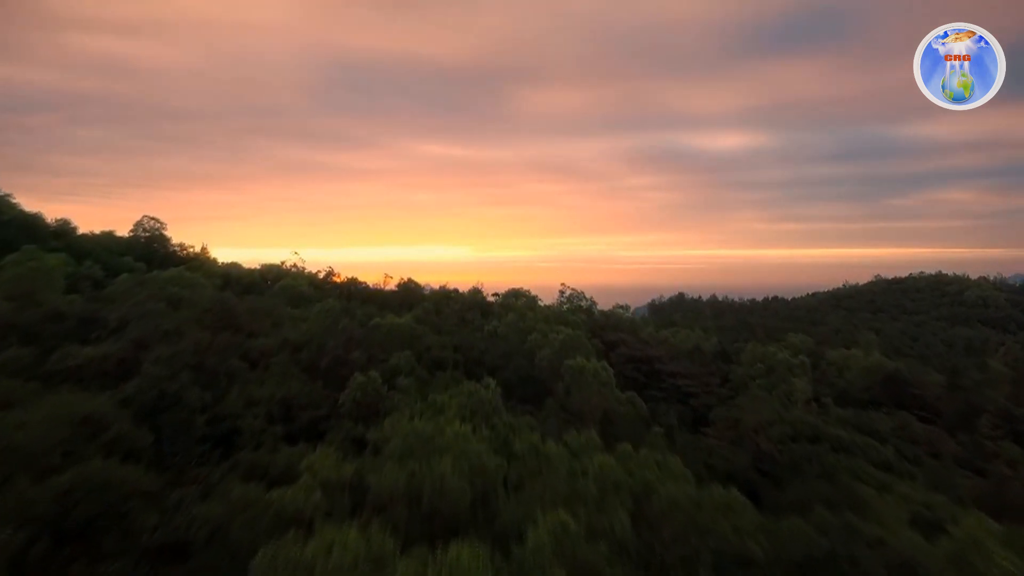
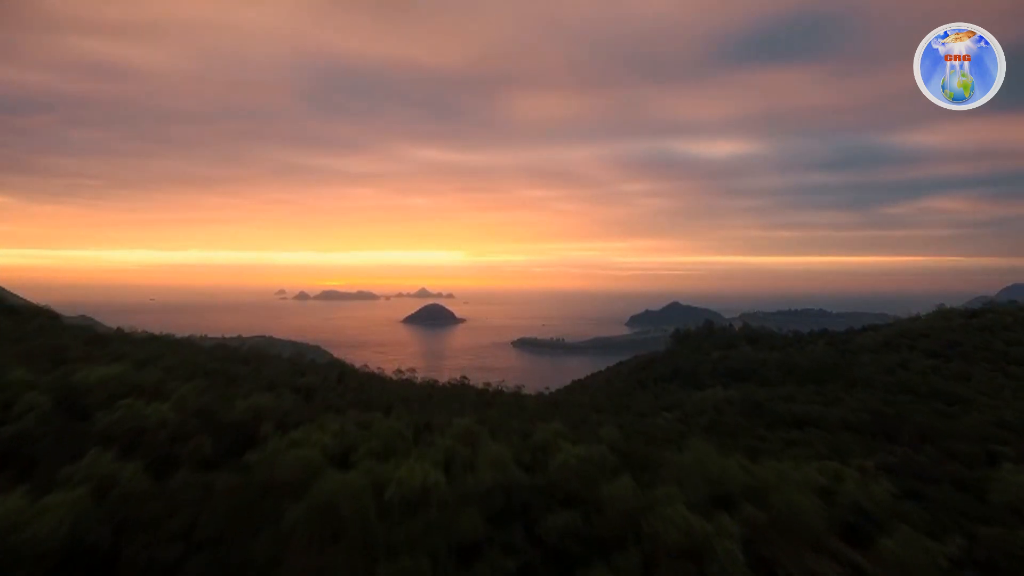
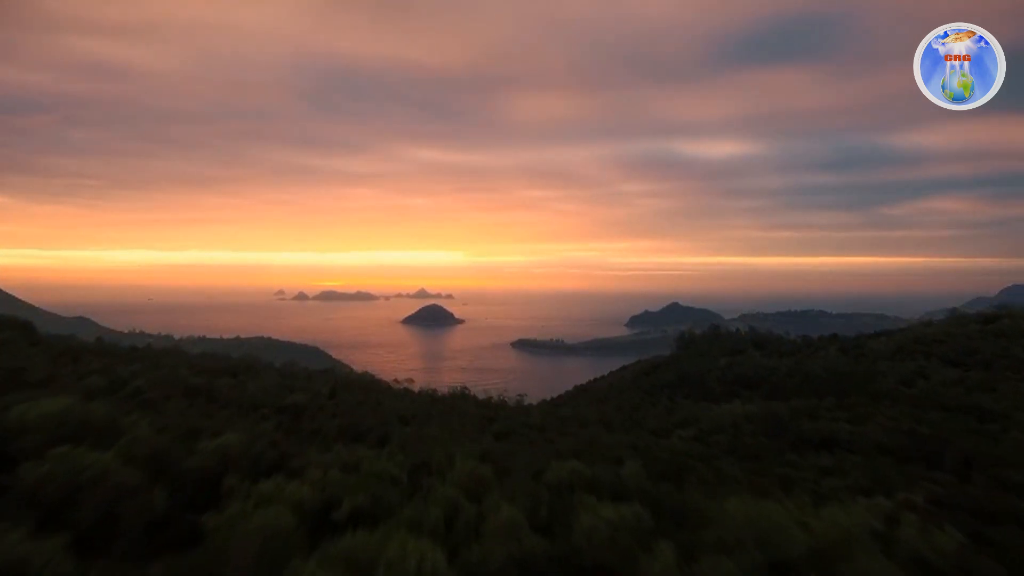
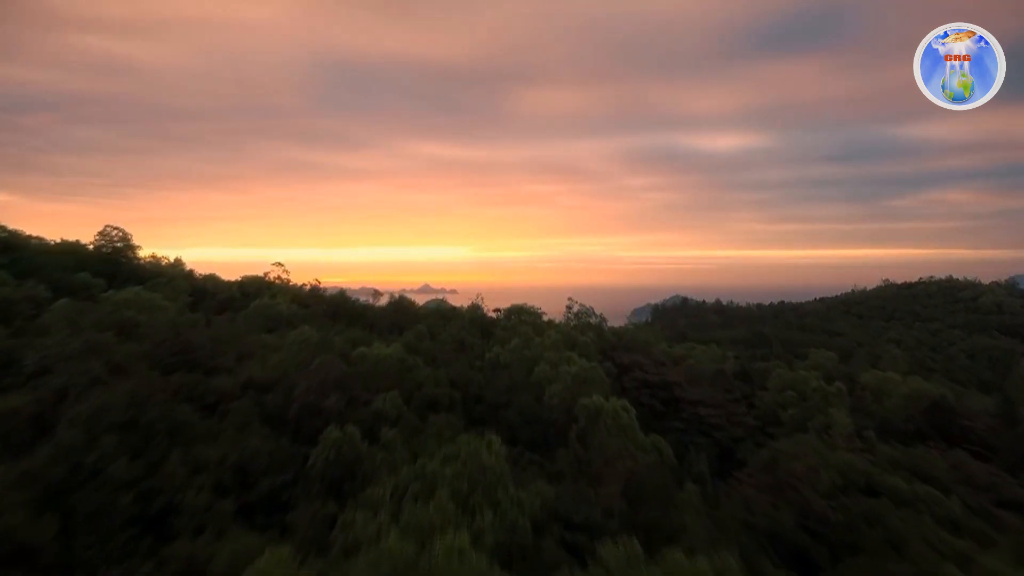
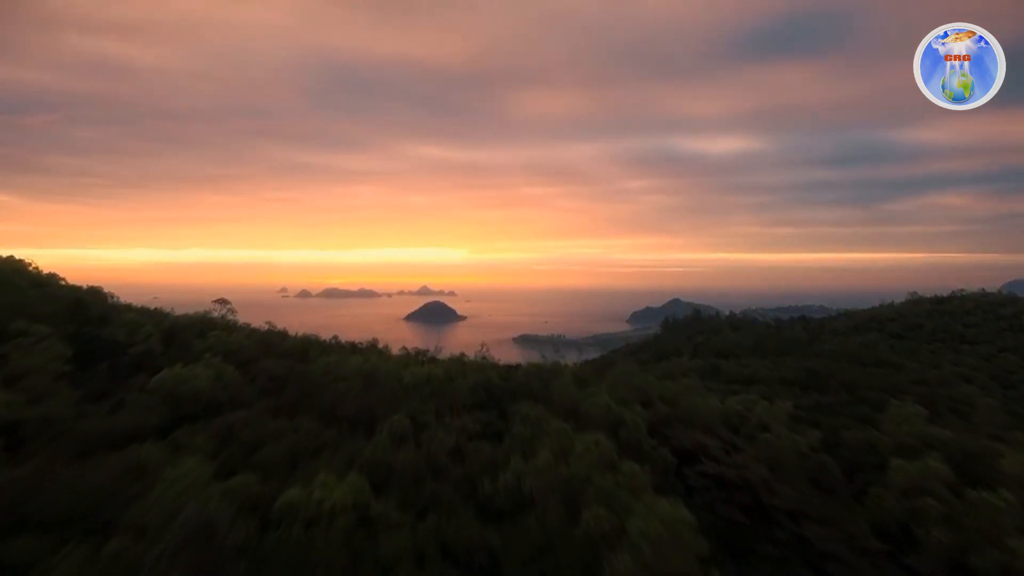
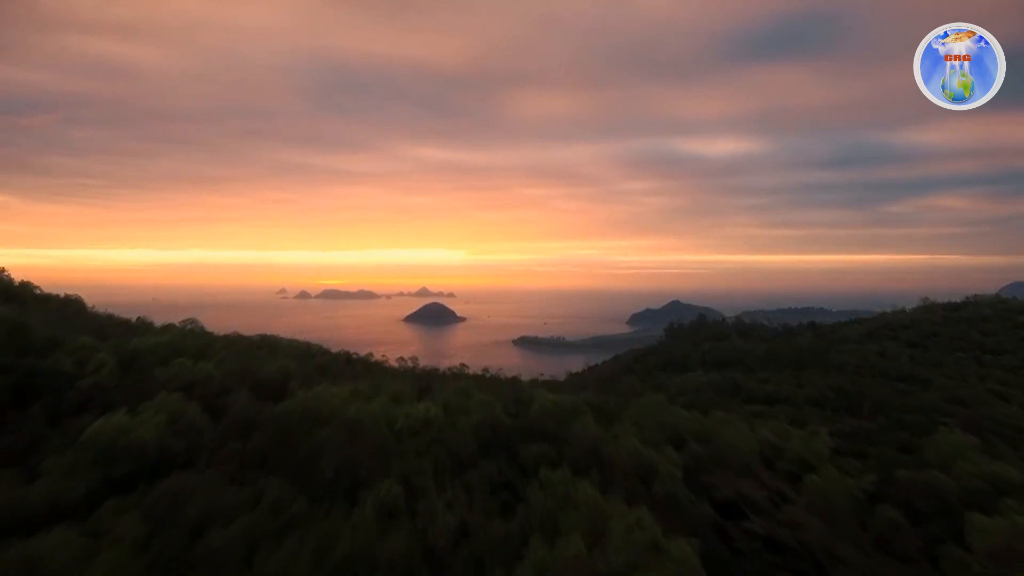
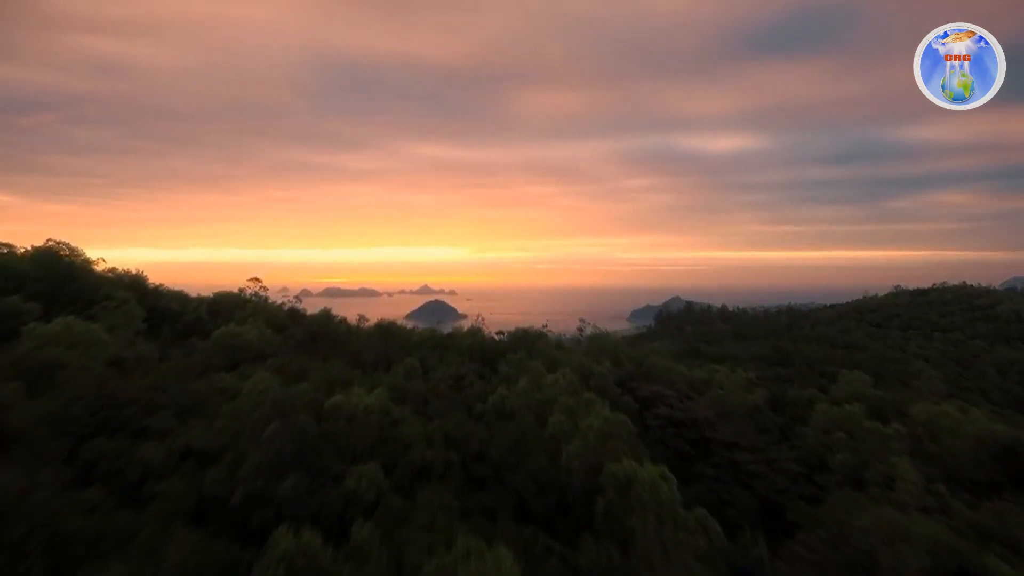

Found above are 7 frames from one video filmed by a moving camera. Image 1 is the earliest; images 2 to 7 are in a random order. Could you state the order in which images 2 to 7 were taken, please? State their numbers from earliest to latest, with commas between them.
4, 7, 5, 6, 2, 3
